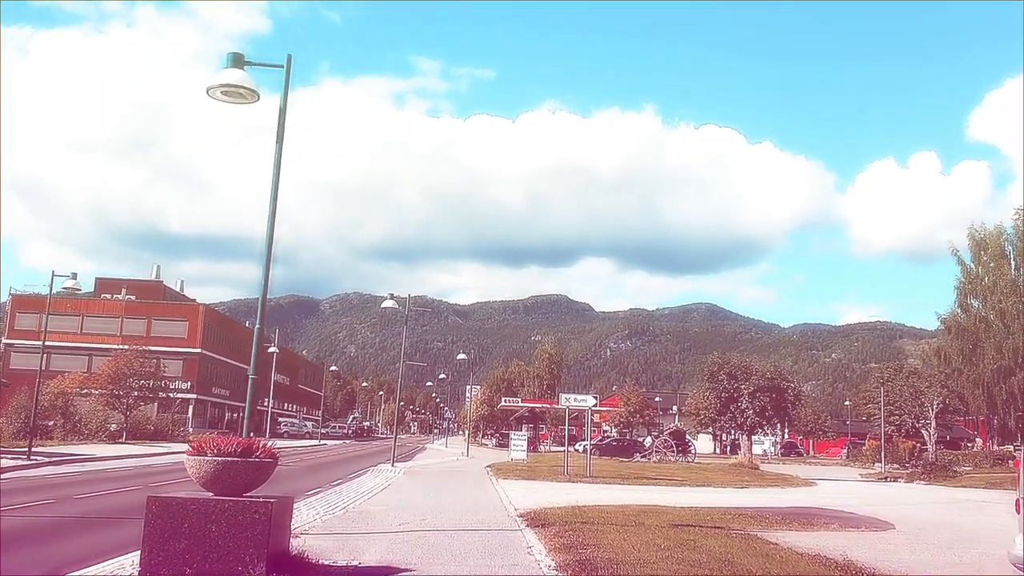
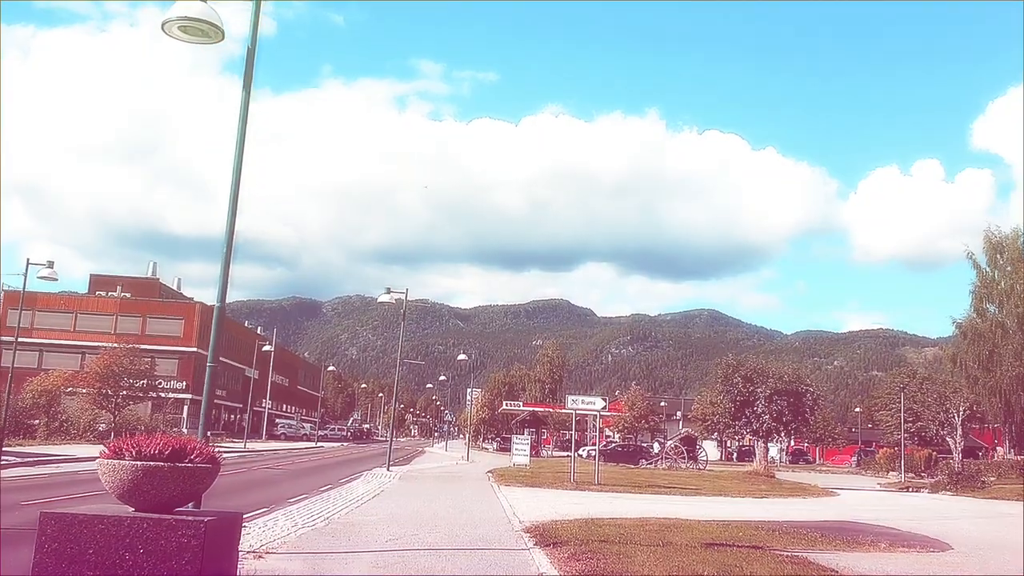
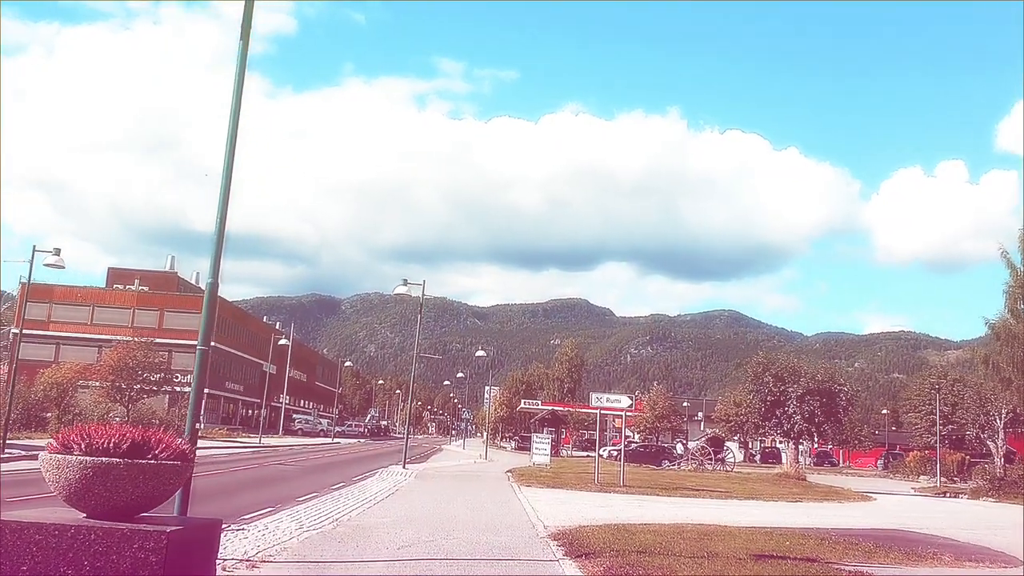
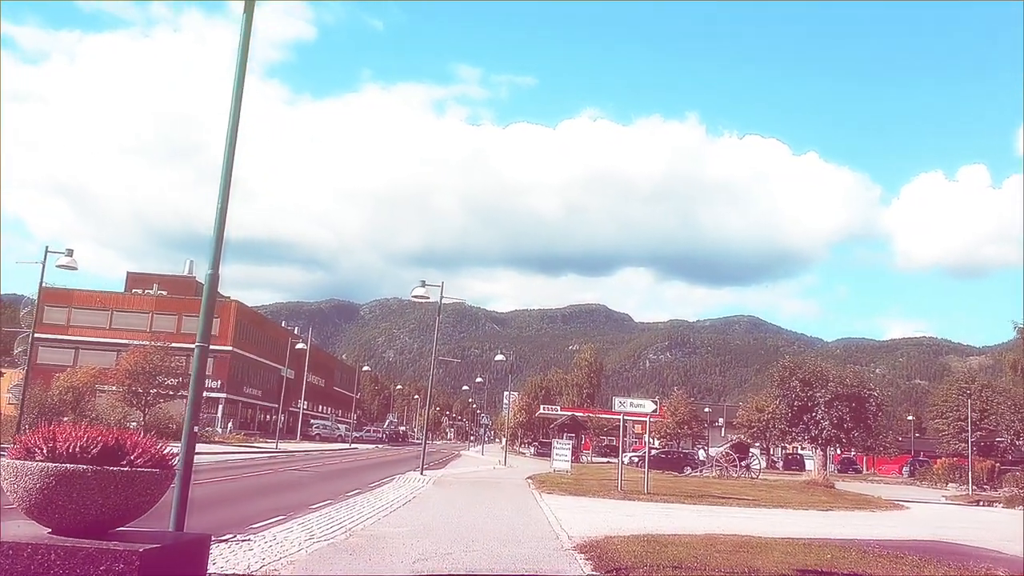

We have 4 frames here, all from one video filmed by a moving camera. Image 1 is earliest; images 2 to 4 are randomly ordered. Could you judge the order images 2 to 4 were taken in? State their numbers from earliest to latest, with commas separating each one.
2, 3, 4
